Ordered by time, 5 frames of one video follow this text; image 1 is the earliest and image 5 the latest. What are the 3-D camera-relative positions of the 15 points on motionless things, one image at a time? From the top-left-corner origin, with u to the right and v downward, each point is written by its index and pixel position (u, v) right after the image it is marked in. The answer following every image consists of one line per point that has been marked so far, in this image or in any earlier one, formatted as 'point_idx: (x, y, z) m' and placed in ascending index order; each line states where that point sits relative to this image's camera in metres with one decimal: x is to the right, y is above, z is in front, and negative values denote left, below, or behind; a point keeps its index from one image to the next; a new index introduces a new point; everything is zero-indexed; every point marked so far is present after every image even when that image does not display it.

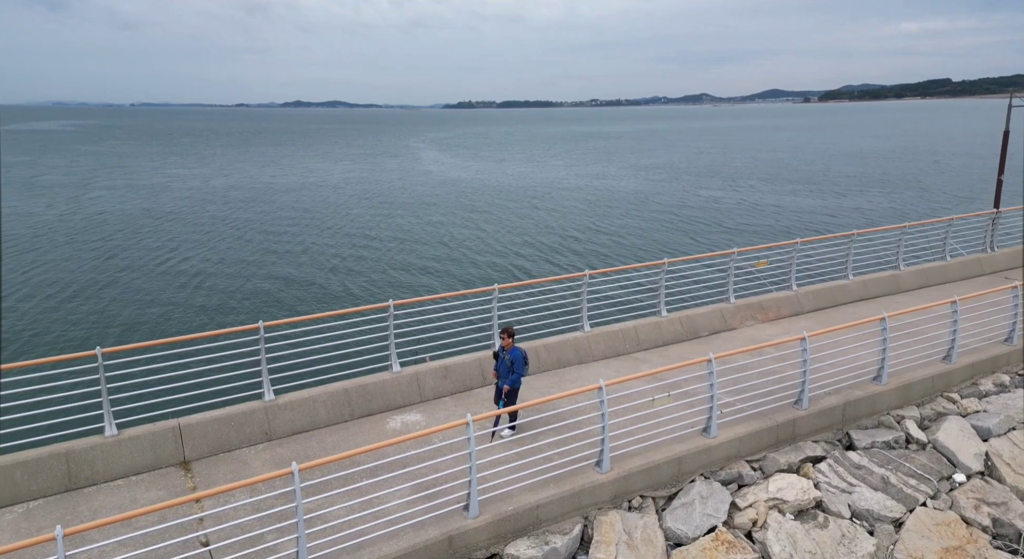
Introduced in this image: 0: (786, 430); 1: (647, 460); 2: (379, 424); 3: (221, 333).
0: (+3.6, -2.0, +8.4) m
1: (+1.6, -2.1, +7.4) m
2: (-1.8, -1.9, +8.5) m
3: (-3.8, -0.7, +8.3) m
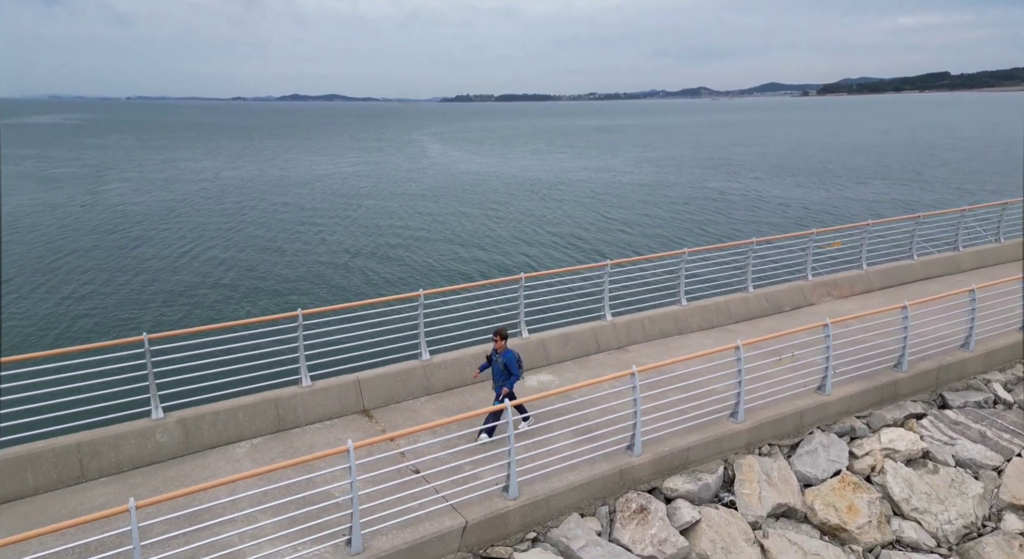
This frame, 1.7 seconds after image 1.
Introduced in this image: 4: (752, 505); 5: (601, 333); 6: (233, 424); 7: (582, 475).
0: (+5.5, -1.6, +9.2) m
1: (+3.4, -1.7, +8.3) m
2: (+0.1, -1.5, +9.4) m
3: (-1.9, -0.3, +9.2) m
4: (+2.8, -2.6, +7.3) m
5: (+1.5, -0.9, +10.5) m
6: (-3.3, -1.7, +7.5) m
7: (+0.8, -2.1, +6.9) m
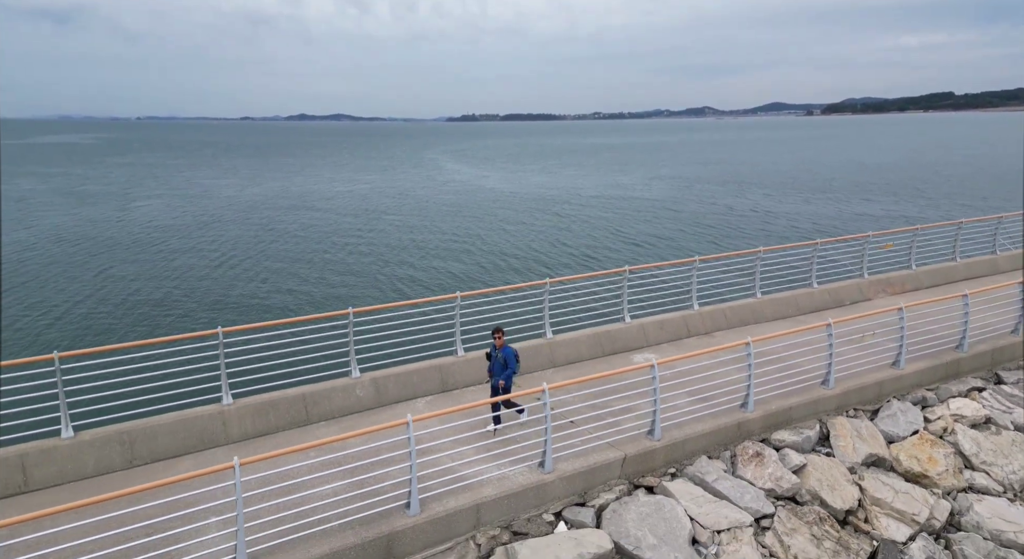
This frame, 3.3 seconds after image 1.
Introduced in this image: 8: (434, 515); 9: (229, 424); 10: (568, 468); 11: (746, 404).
0: (+7.4, -1.5, +10.6) m
1: (+5.3, -1.6, +9.7) m
2: (+2.0, -1.3, +10.9) m
3: (0.0, -0.1, +10.8) m
4: (+4.6, -2.4, +8.7) m
5: (+3.4, -0.8, +11.9) m
6: (-1.5, -1.5, +9.0) m
7: (+2.6, -1.9, +8.4) m
8: (-0.8, -2.4, +6.4) m
9: (-3.4, -1.8, +7.7) m
10: (+0.7, -2.2, +7.3) m
11: (+3.2, -1.7, +8.7) m
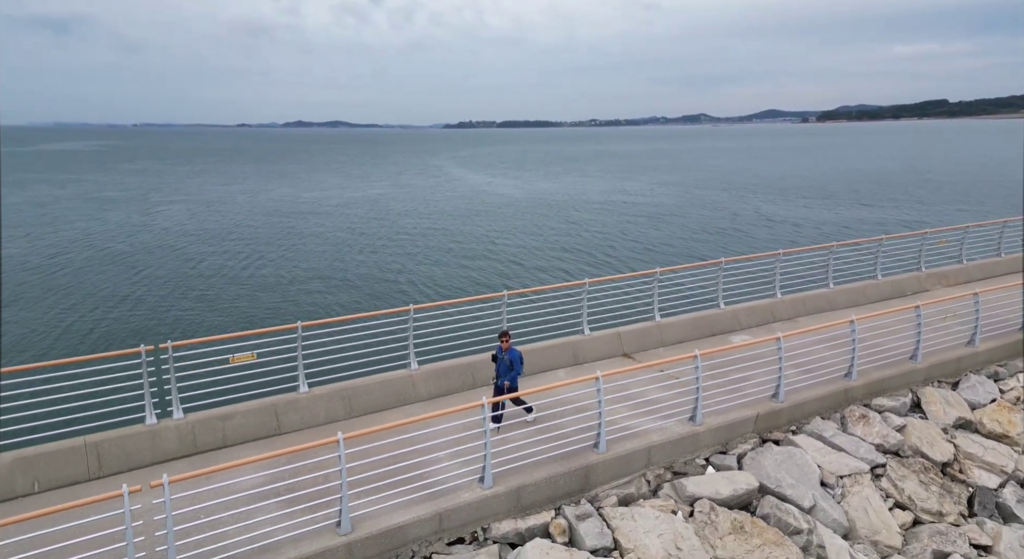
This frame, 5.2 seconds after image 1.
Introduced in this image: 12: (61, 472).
0: (+9.5, -1.3, +11.9) m
1: (+7.4, -1.4, +11.0) m
2: (+4.1, -1.1, +12.2) m
3: (+2.1, +0.1, +12.2) m
4: (+6.7, -2.2, +10.0) m
5: (+5.5, -0.6, +13.2) m
6: (+0.6, -1.3, +10.4) m
7: (+4.7, -1.7, +9.7) m
8: (+1.3, -2.1, +7.7) m
9: (-1.4, -1.5, +9.1) m
10: (+2.7, -2.0, +8.7) m
11: (+5.3, -1.5, +10.0) m
12: (-4.6, -2.0, +6.6) m
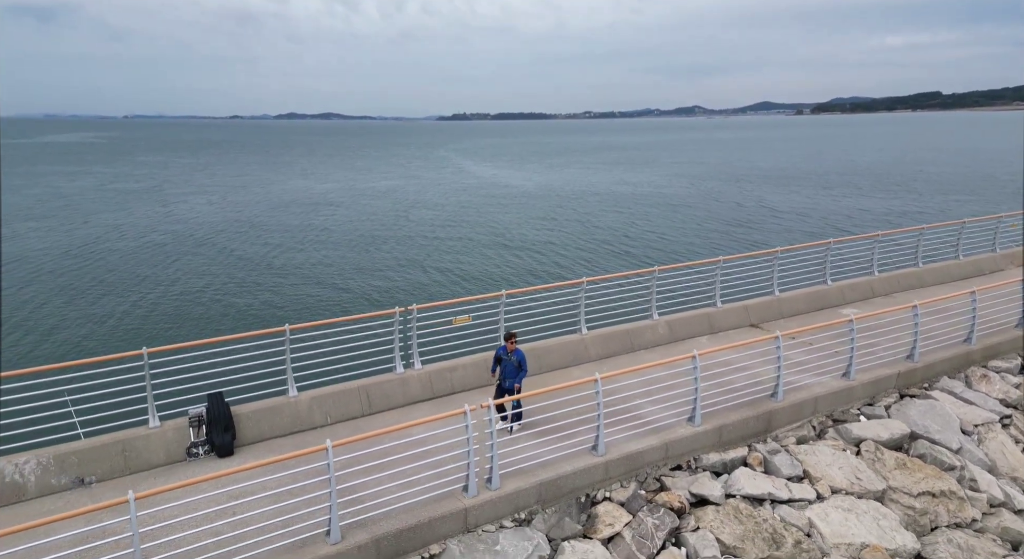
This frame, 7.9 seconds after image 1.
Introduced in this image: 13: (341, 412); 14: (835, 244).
0: (+12.1, -0.8, +12.9) m
1: (+10.1, -0.9, +12.0) m
2: (+6.8, -0.7, +13.3) m
3: (+4.8, +0.5, +13.3) m
4: (+9.3, -1.7, +11.0) m
5: (+8.2, -0.1, +14.3) m
6: (+3.3, -0.8, +11.5) m
7: (+7.3, -1.3, +10.8) m
8: (+3.9, -1.7, +8.9) m
9: (+1.3, -1.1, +10.3) m
10: (+5.4, -1.5, +9.8) m
11: (+7.9, -1.0, +11.1) m
12: (-2.1, -1.6, +7.8) m
13: (-2.1, -1.6, +7.7) m
14: (+7.3, +0.8, +14.7) m
